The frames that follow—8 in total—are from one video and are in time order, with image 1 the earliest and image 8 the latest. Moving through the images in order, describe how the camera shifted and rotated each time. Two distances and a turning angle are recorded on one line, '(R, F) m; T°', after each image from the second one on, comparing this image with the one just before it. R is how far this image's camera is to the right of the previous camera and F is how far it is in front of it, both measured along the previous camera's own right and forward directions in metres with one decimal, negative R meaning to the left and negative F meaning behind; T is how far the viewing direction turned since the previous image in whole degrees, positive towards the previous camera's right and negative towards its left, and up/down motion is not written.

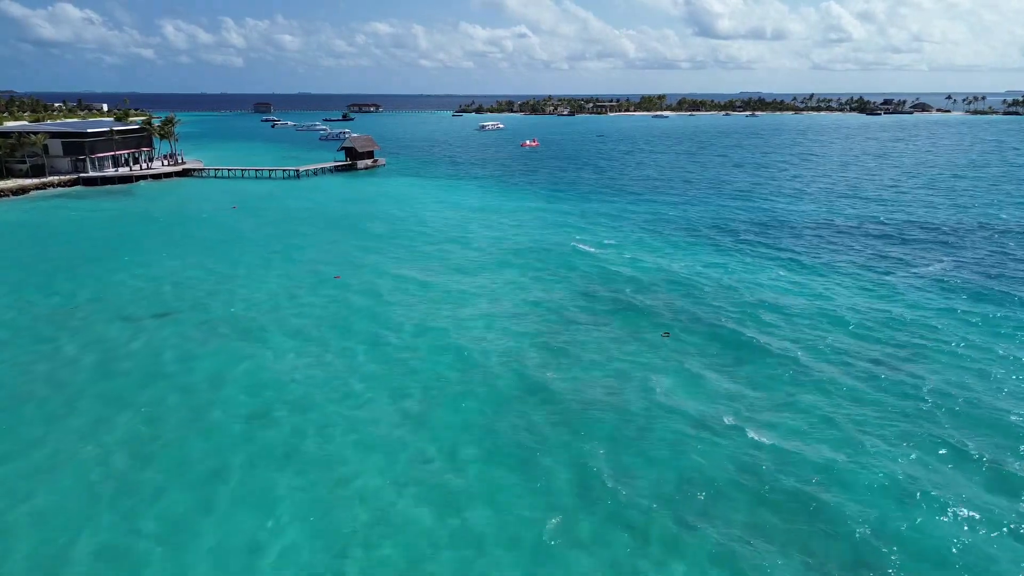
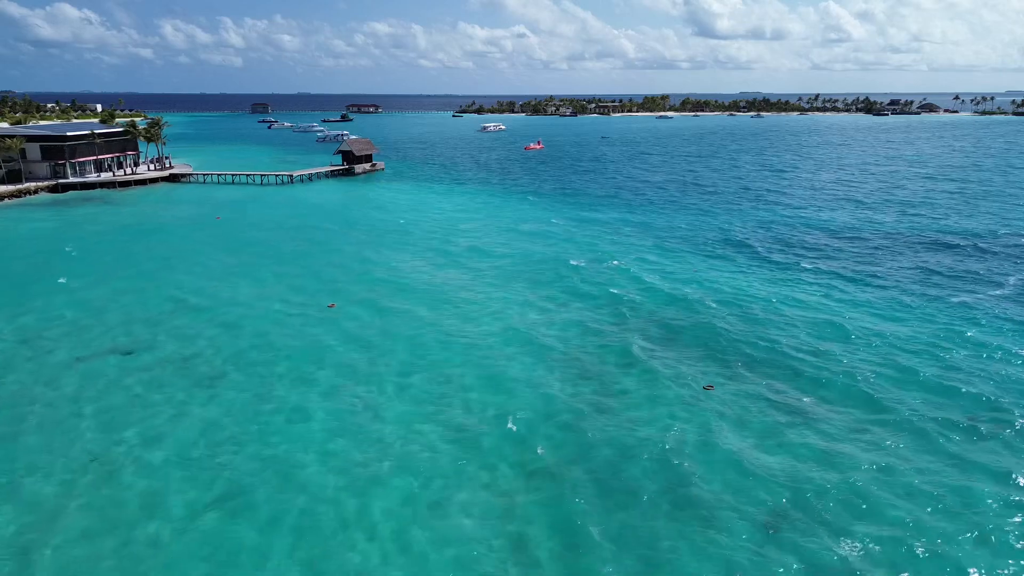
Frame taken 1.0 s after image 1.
(-0.6, +3.1) m; 0°
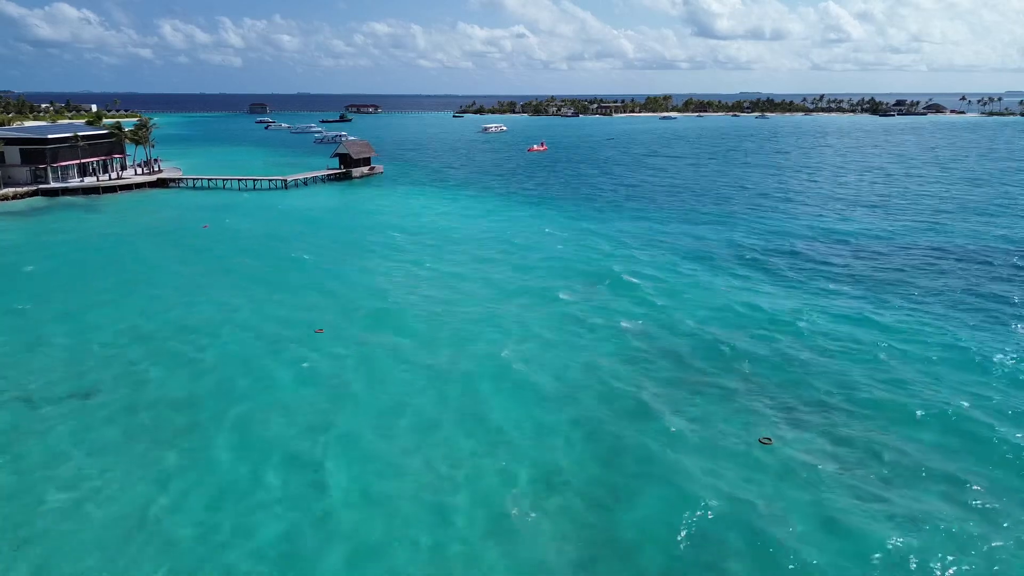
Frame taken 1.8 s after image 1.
(-0.5, +2.6) m; 0°
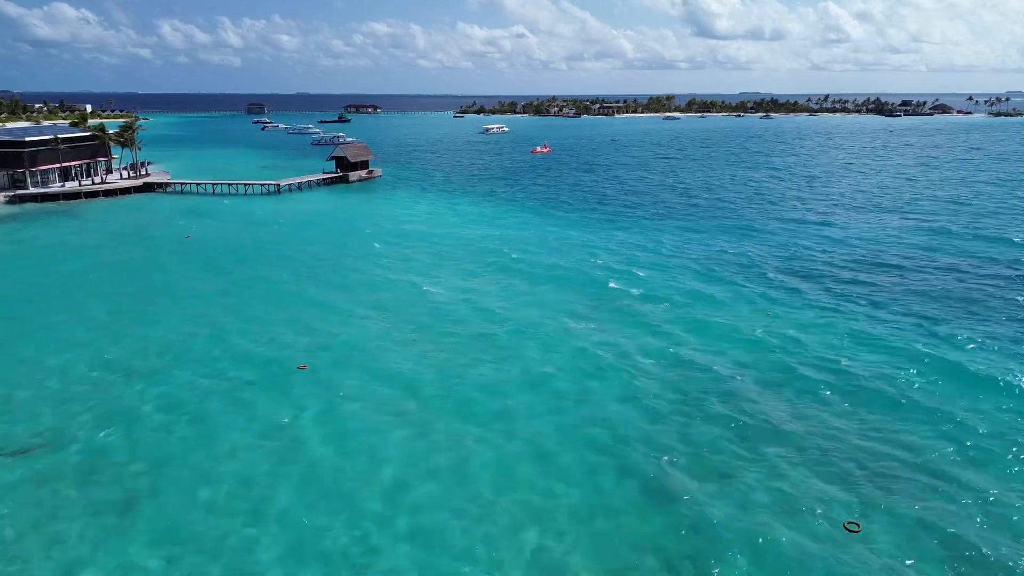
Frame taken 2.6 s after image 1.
(-0.5, +2.7) m; 0°
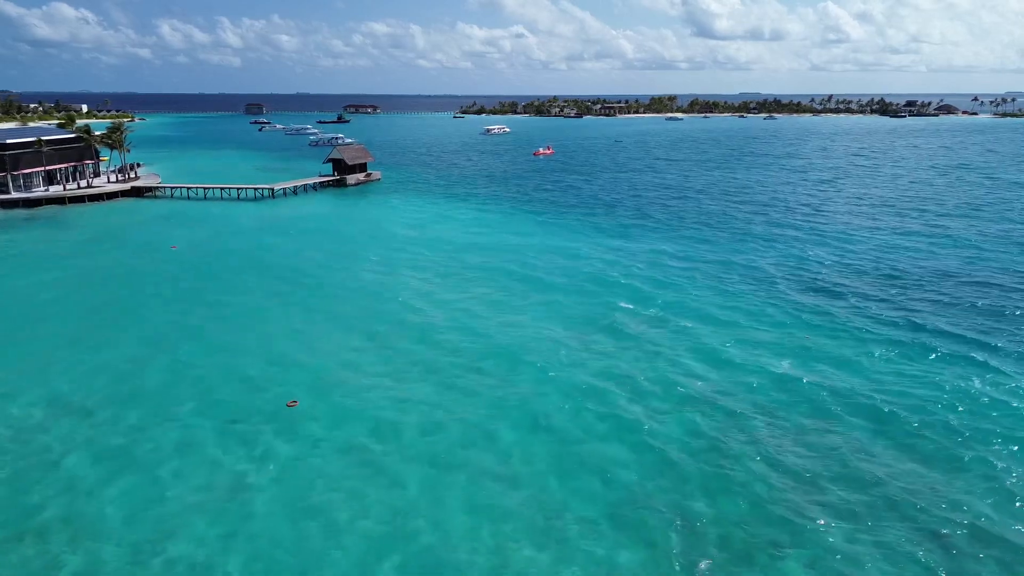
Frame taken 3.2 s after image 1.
(-0.4, +2.1) m; 0°
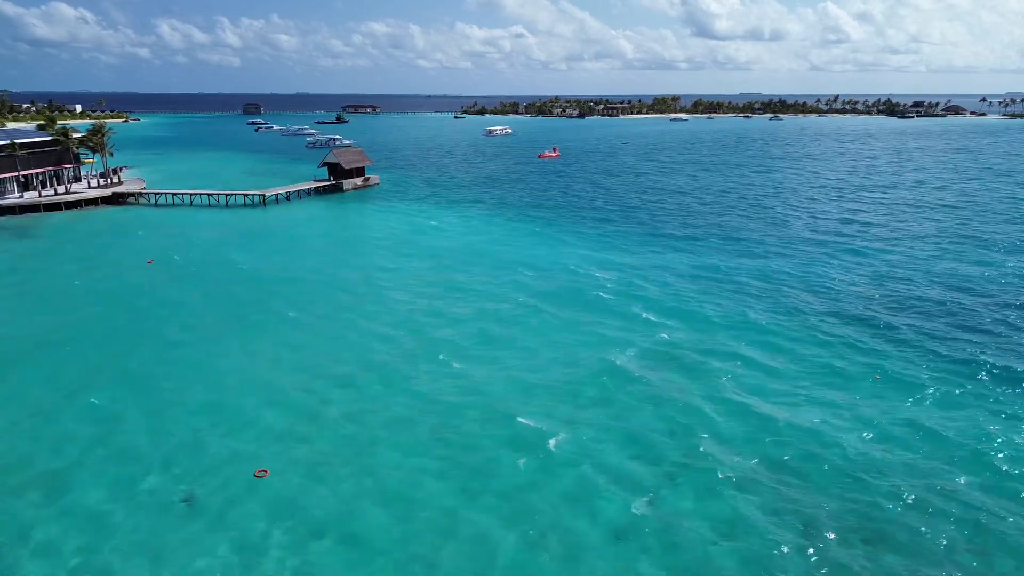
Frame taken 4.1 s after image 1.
(-0.6, +3.1) m; 0°
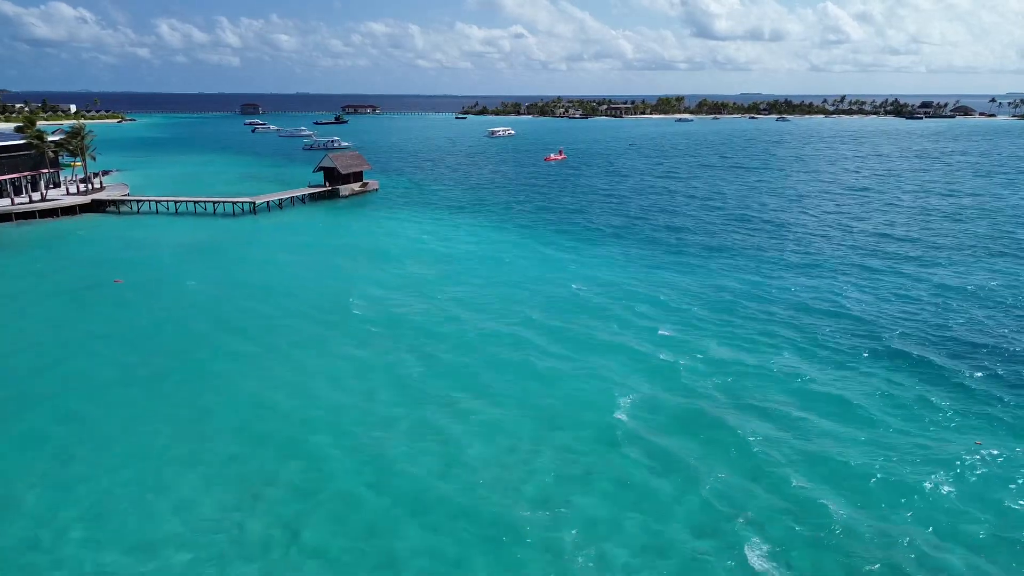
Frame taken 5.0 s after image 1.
(-0.7, +3.2) m; 0°
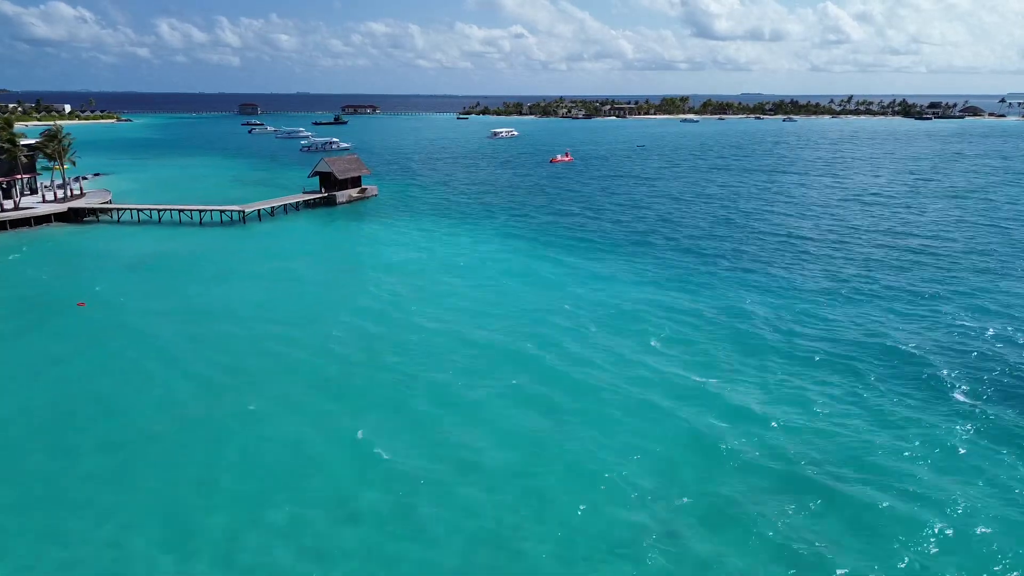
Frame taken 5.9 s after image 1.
(-0.7, +3.0) m; 0°
